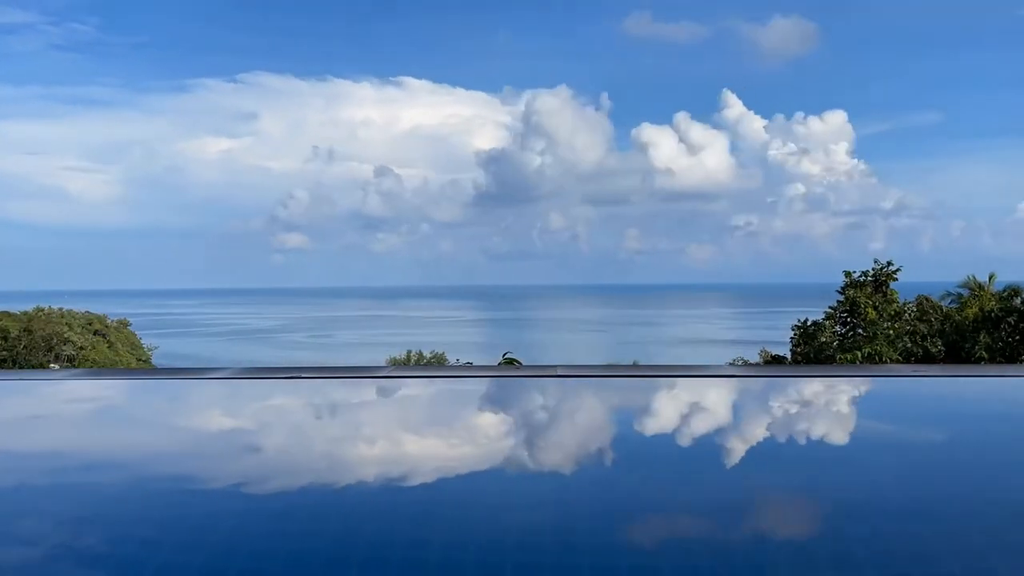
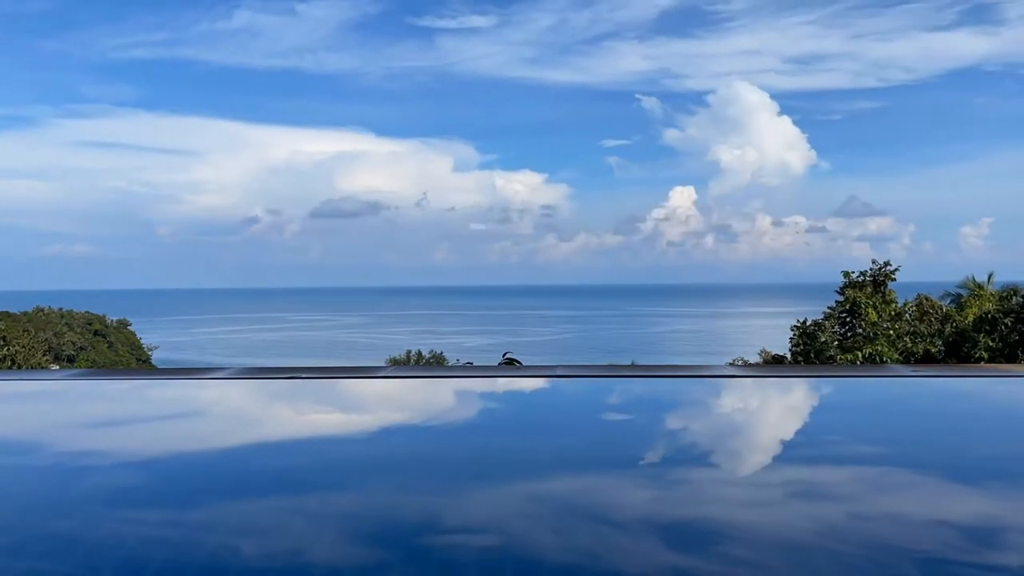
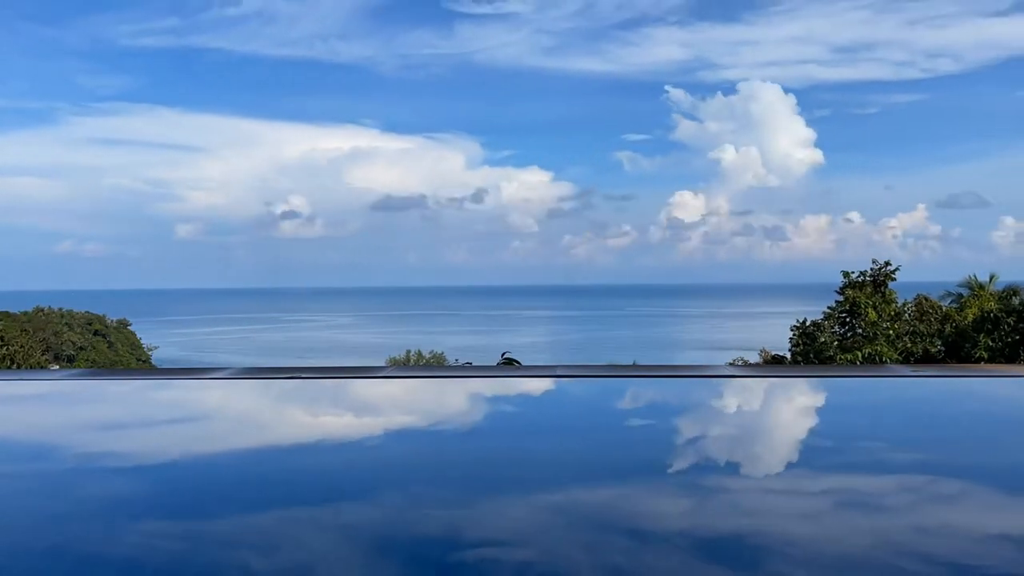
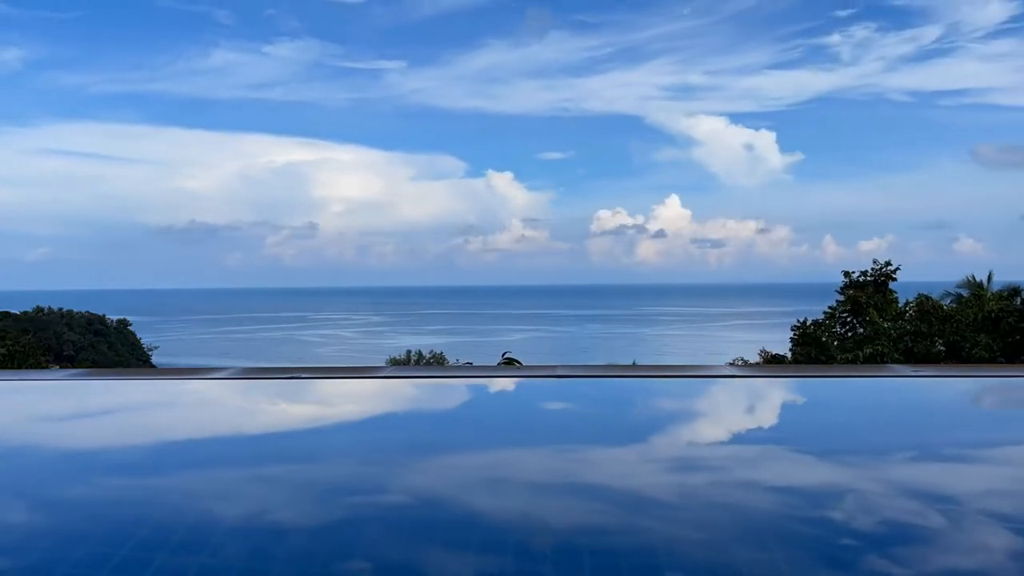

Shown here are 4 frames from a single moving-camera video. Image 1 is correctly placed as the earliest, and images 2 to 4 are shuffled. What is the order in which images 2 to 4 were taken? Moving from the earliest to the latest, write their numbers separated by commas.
3, 2, 4
